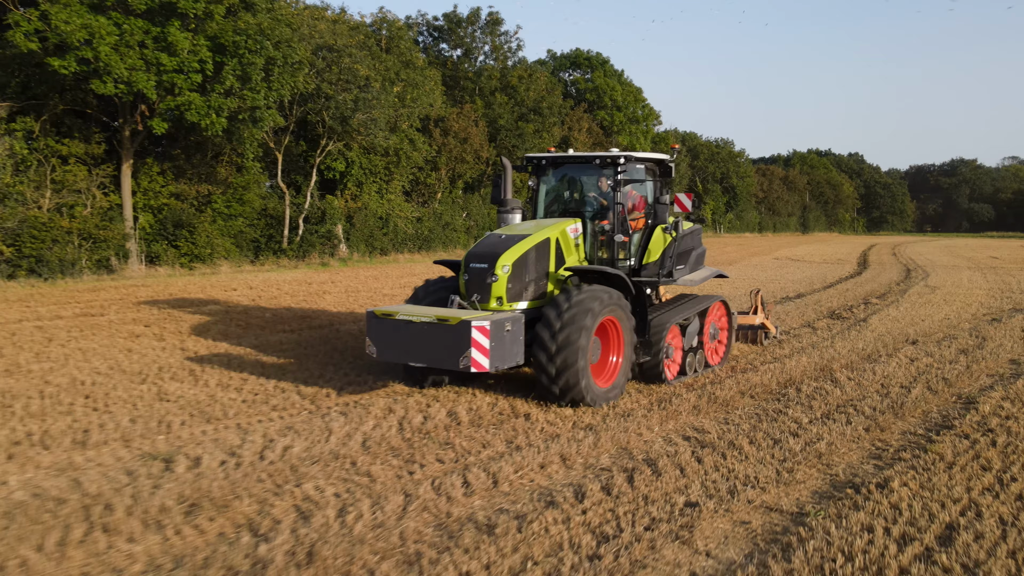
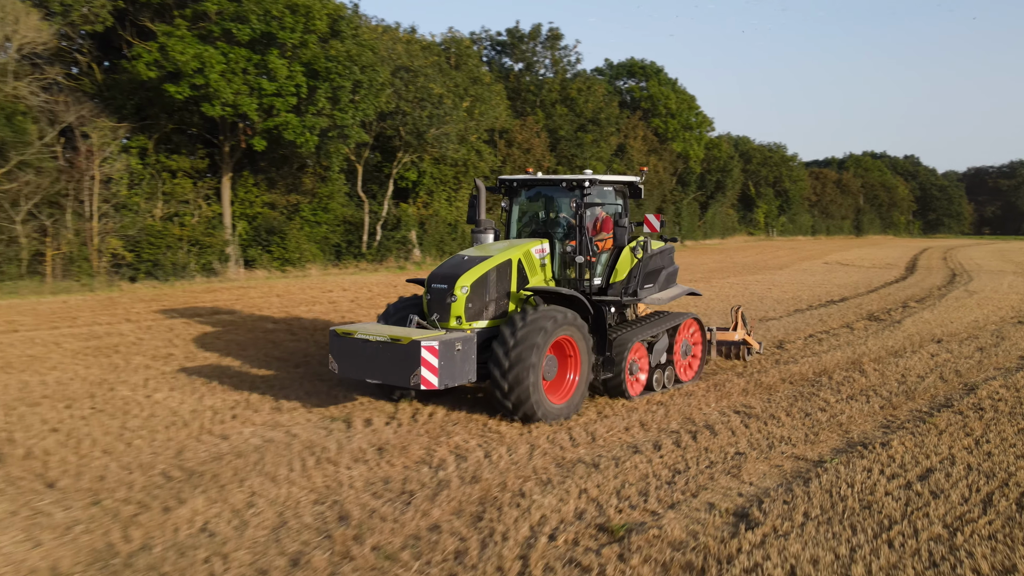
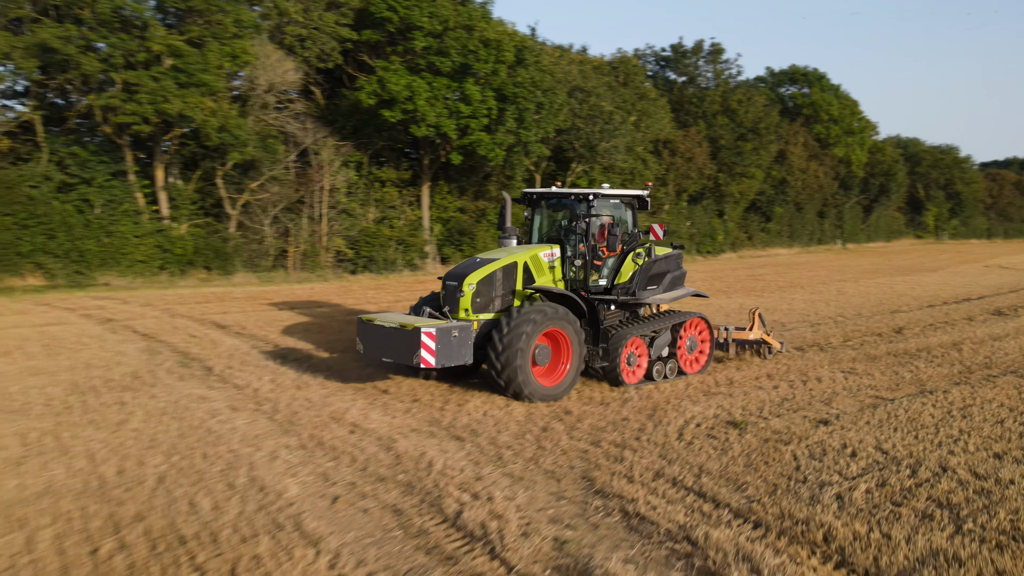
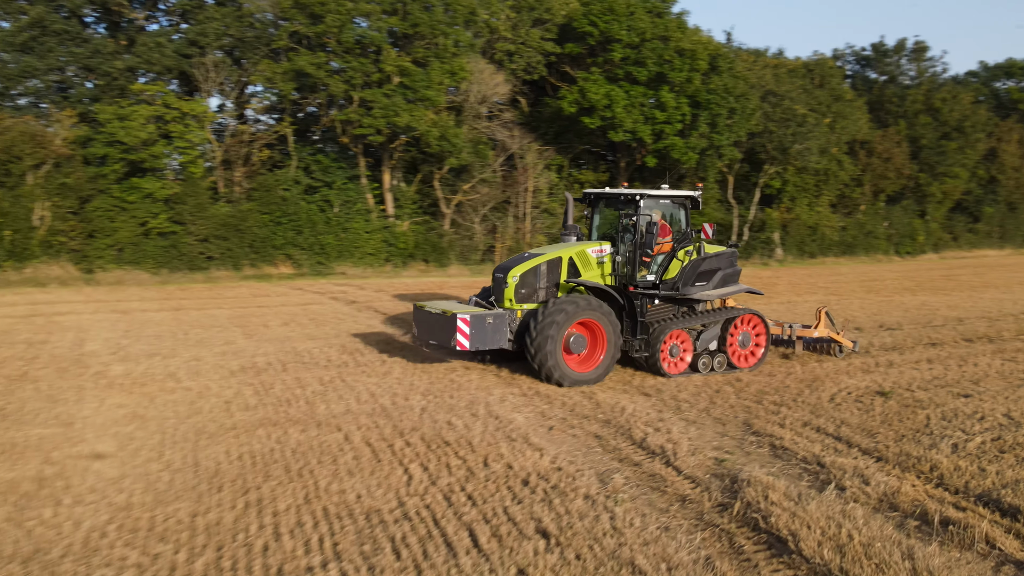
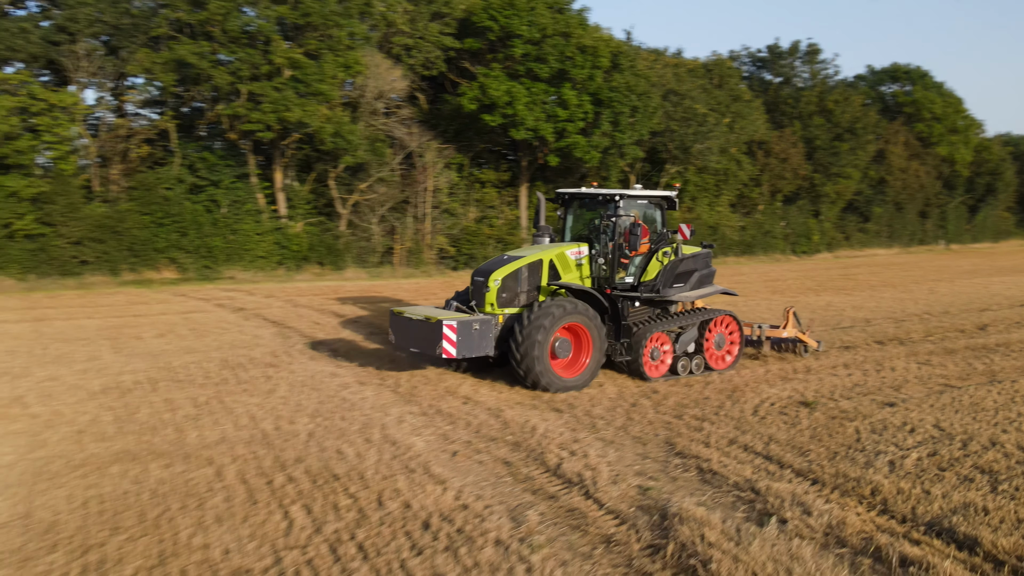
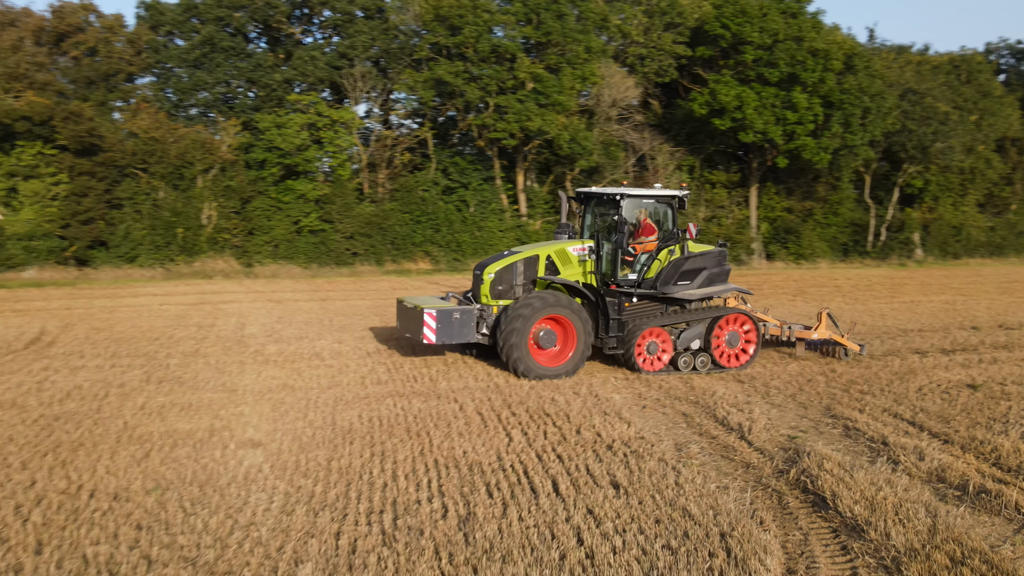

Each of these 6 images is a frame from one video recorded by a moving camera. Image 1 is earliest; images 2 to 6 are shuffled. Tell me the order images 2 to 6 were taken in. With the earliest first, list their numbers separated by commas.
2, 3, 5, 4, 6
